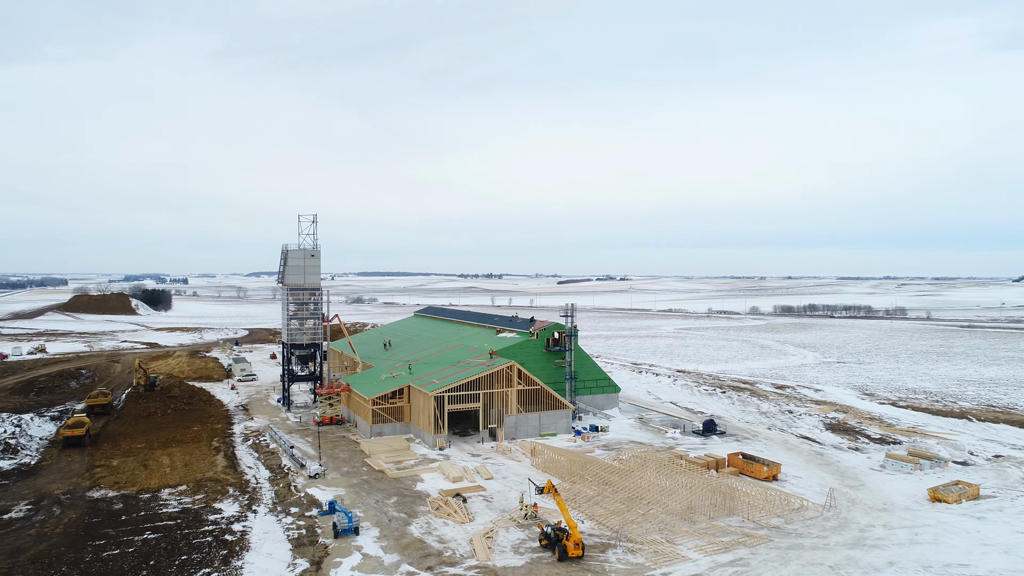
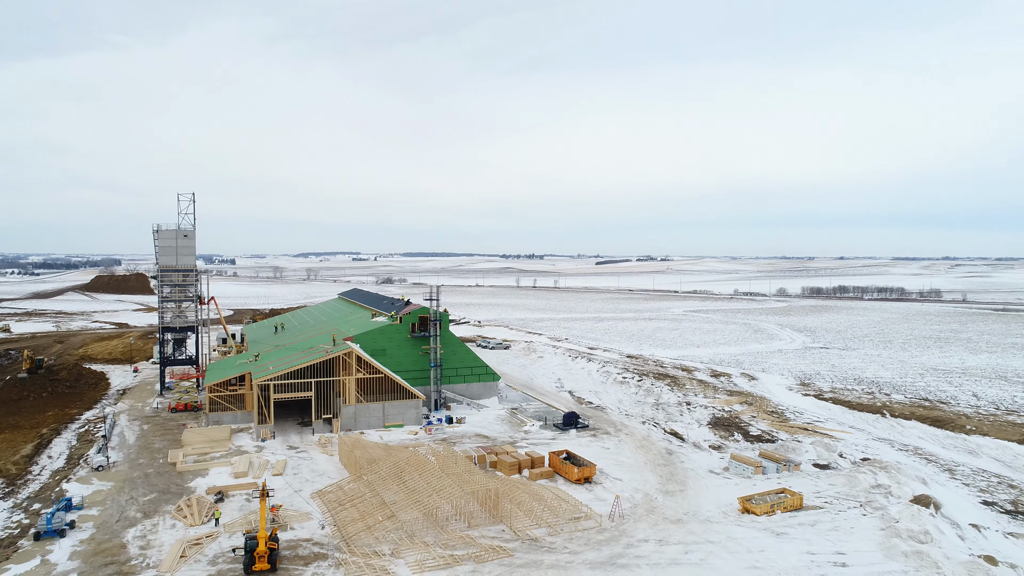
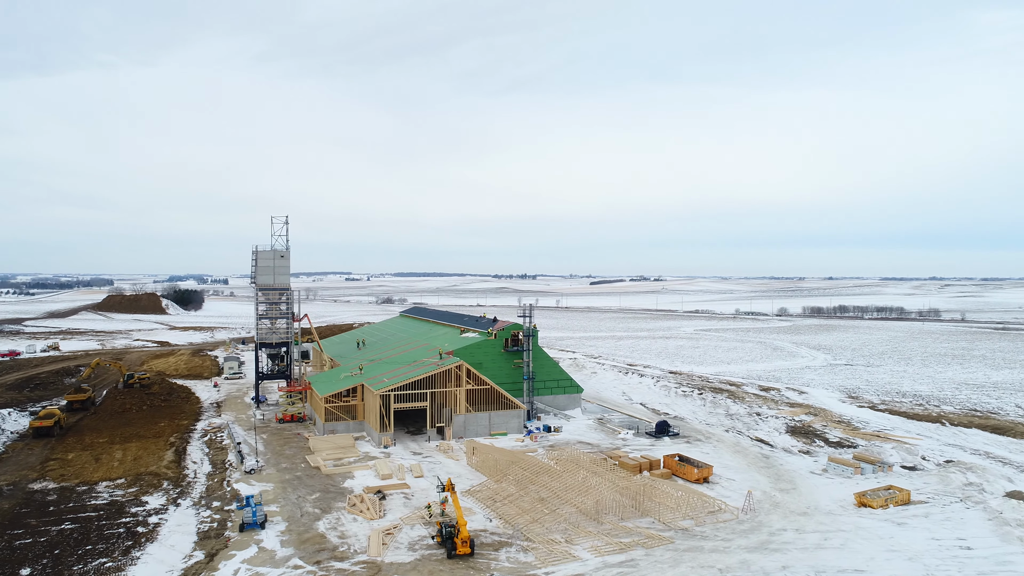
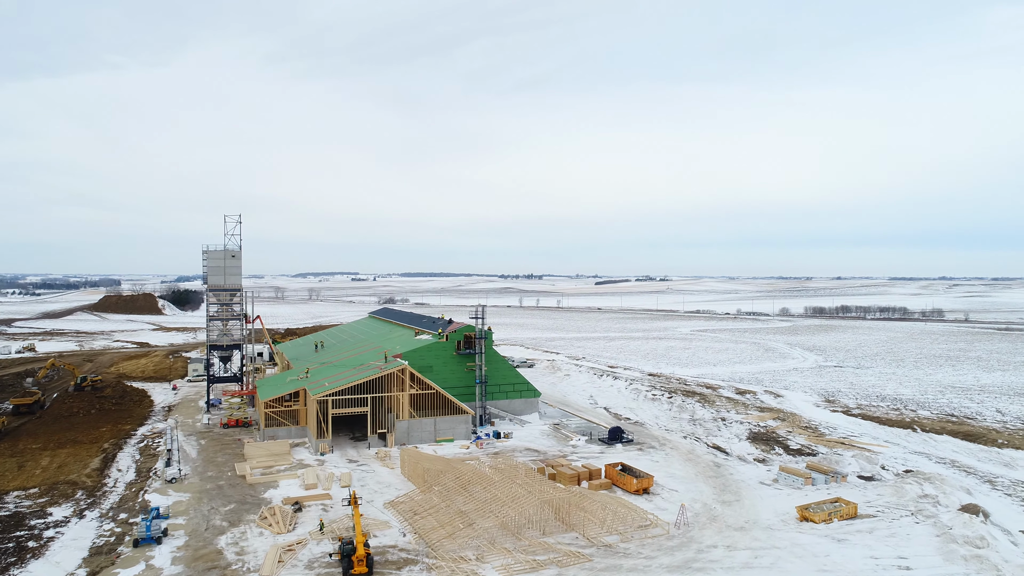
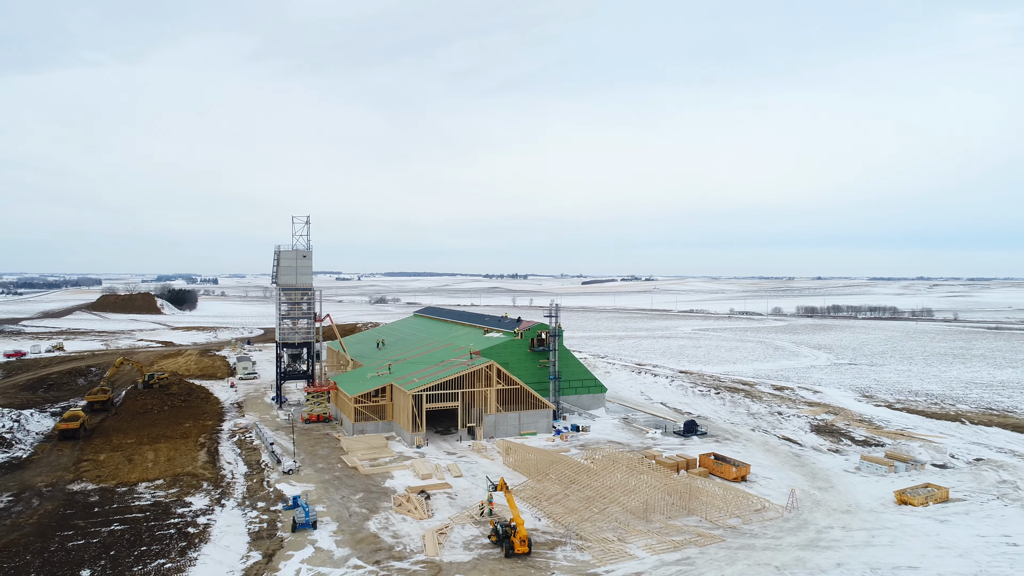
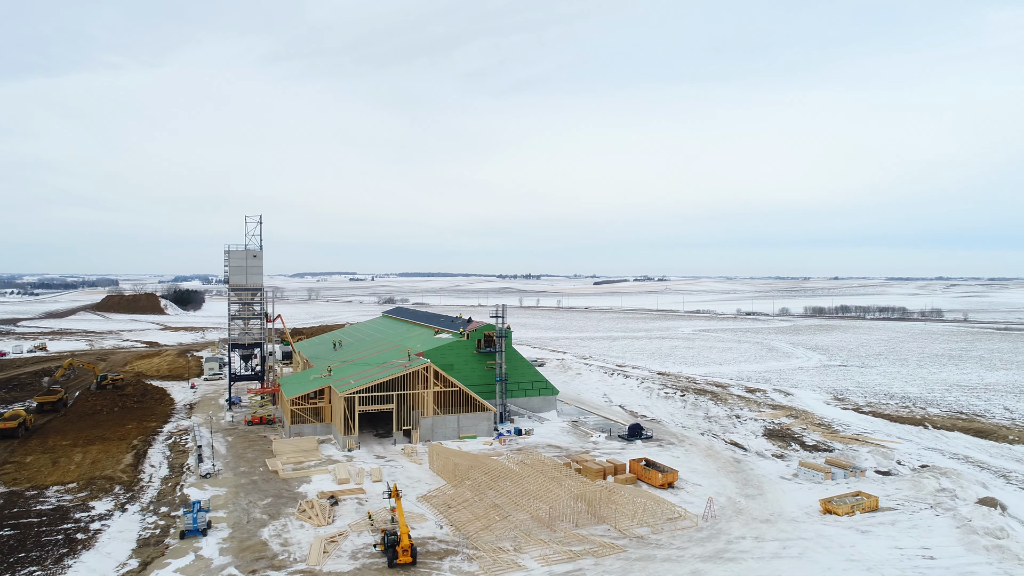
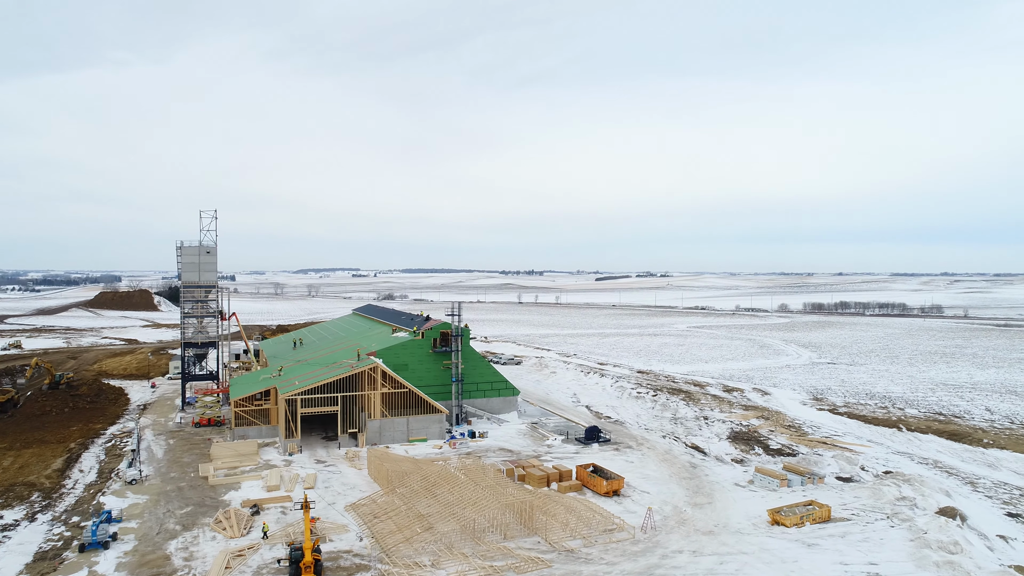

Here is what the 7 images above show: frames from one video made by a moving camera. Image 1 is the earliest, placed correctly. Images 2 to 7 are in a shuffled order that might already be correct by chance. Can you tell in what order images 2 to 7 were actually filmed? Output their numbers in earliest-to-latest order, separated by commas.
5, 3, 6, 4, 7, 2
